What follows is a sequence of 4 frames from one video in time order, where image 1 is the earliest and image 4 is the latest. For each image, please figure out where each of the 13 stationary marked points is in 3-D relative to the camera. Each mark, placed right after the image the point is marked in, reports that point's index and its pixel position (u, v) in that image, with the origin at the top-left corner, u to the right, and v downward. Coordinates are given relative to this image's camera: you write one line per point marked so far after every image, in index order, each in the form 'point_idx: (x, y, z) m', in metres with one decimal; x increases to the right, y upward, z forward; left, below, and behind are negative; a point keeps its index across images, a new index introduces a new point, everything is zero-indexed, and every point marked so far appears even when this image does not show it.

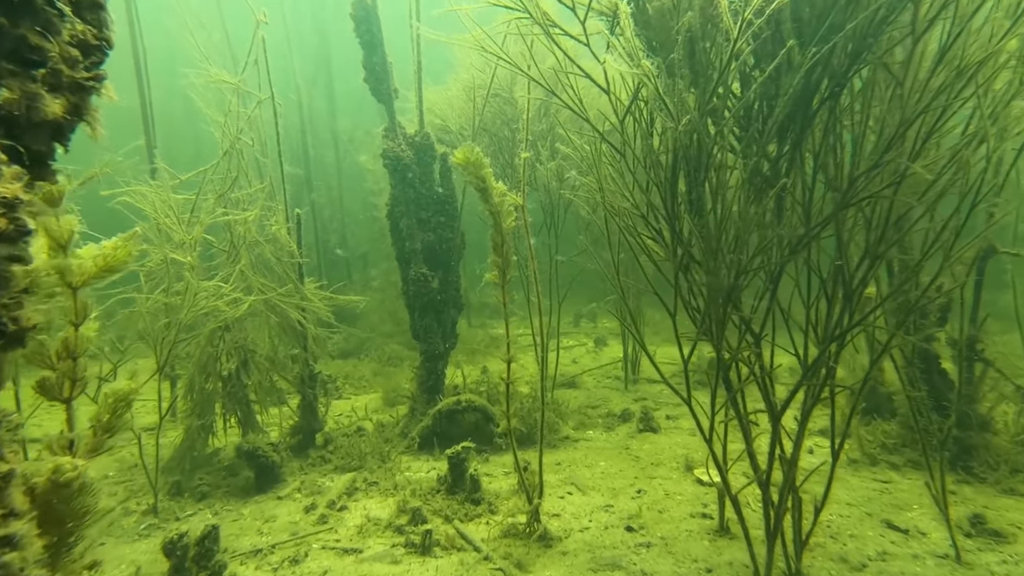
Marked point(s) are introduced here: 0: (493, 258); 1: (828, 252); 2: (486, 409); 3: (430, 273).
0: (-0.1, +0.2, +4.3) m
1: (+2.0, +0.2, +3.4) m
2: (-0.3, -1.4, +6.1) m
3: (-1.0, +0.2, +6.6) m
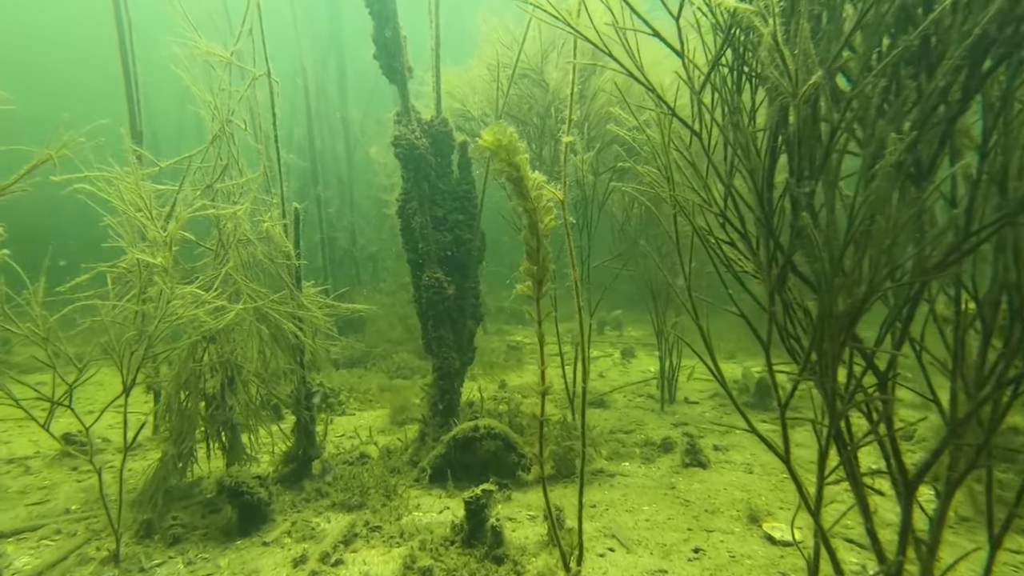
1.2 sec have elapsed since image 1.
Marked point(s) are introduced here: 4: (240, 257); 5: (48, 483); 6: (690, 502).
0: (+0.1, +0.1, +3.5) m
1: (+2.2, +0.1, +2.5) m
2: (0.0, -1.4, +5.3) m
3: (-0.7, +0.1, +5.8) m
4: (-2.4, +0.3, +4.9) m
5: (-4.2, -1.8, +4.9) m
6: (+1.5, -1.8, +4.7) m
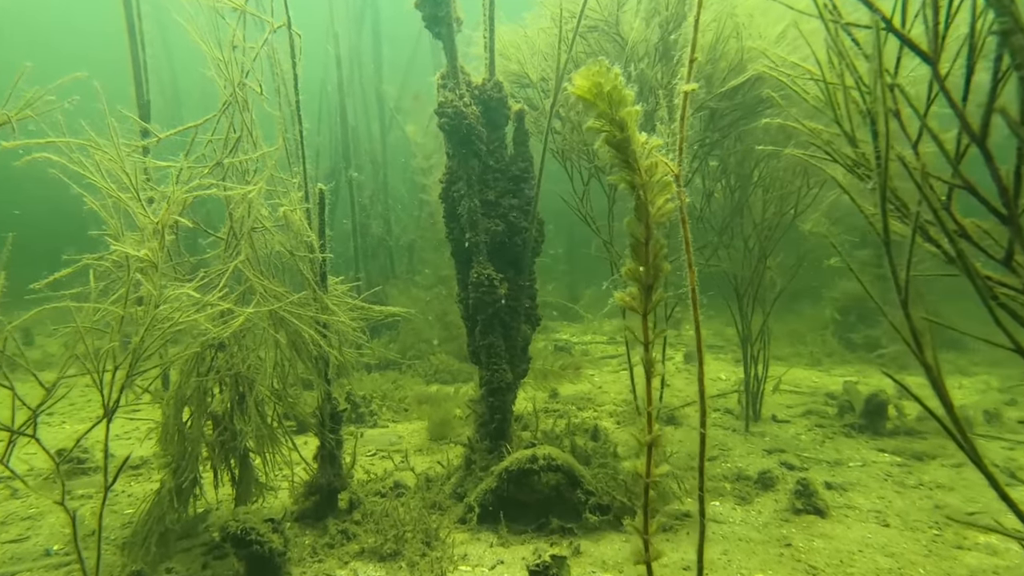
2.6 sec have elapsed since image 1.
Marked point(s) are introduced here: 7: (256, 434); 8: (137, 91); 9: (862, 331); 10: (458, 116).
0: (+0.5, +0.1, +2.5) m
1: (+2.6, 0.0, +1.4) m
2: (+0.5, -1.4, +4.3) m
3: (-0.1, +0.1, +4.8) m
4: (-1.9, +0.3, +4.1) m
5: (-3.7, -1.7, +4.2) m
6: (+2.0, -1.8, +3.6) m
7: (-1.9, -1.0, +4.0) m
8: (-3.4, +1.8, +5.0) m
9: (+5.5, -0.7, +8.6) m
10: (-0.5, +1.5, +4.7) m
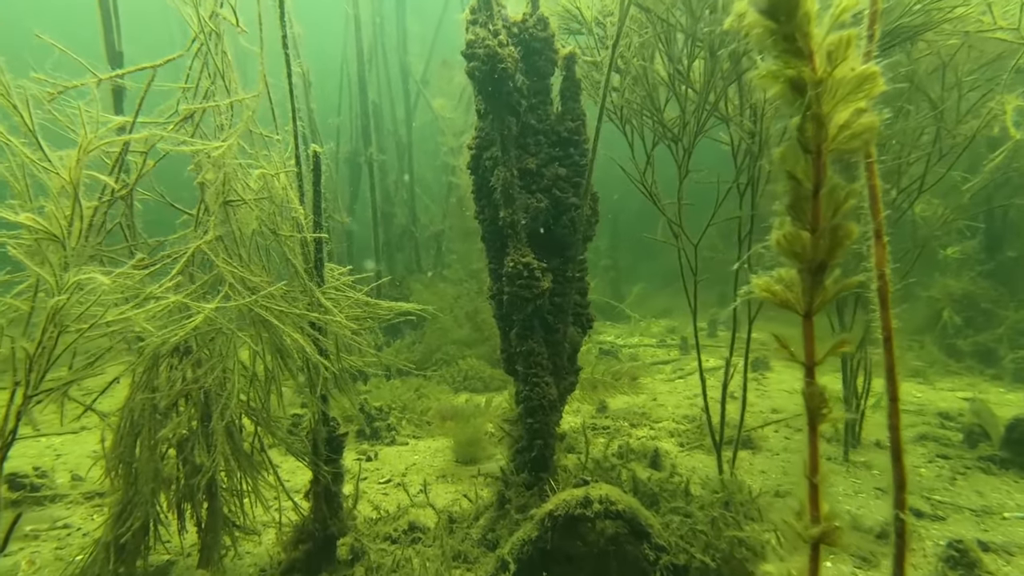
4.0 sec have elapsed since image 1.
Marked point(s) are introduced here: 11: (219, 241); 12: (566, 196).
0: (+0.7, +0.2, +1.4) m
1: (+2.7, +0.1, +0.2) m
2: (+0.8, -1.4, +3.3) m
3: (+0.2, +0.2, +3.8) m
4: (-1.6, +0.4, +3.1) m
5: (-3.4, -1.7, +3.4) m
6: (+2.2, -1.8, +2.4) m
7: (-1.6, -1.0, +3.1) m
8: (-3.0, +1.9, +4.1) m
9: (+6.1, -0.6, +7.3) m
10: (-0.2, +1.5, +3.7) m
11: (-1.6, +0.3, +3.1) m
12: (+0.4, +0.7, +3.9) m
